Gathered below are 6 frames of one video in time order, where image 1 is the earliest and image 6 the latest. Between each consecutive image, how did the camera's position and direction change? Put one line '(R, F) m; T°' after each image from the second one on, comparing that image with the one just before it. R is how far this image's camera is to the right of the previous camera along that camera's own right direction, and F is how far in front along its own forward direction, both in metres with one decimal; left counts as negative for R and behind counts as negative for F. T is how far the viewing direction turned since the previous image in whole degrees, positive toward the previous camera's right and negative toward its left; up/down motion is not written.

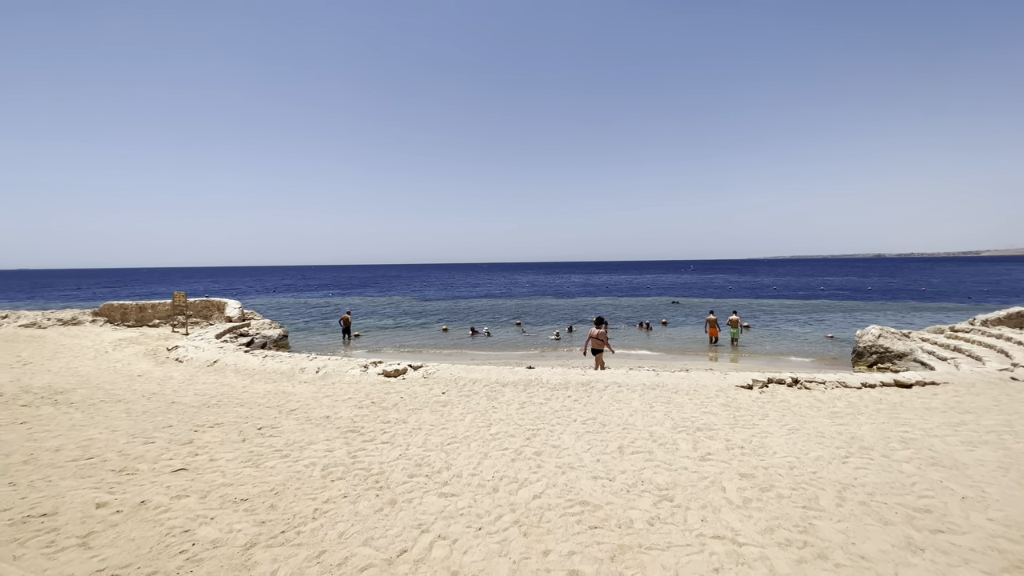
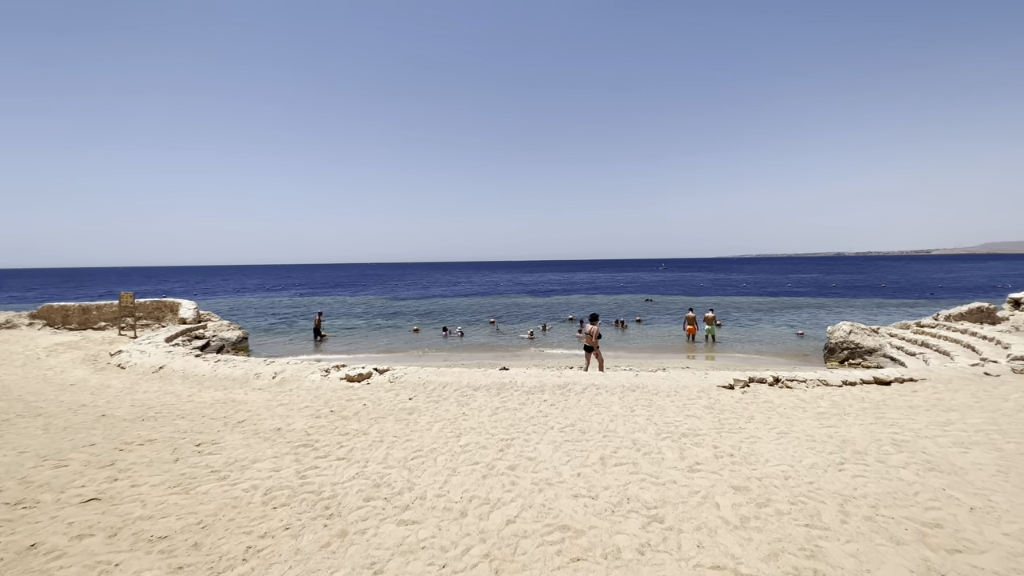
(+0.3, +0.6) m; +3°
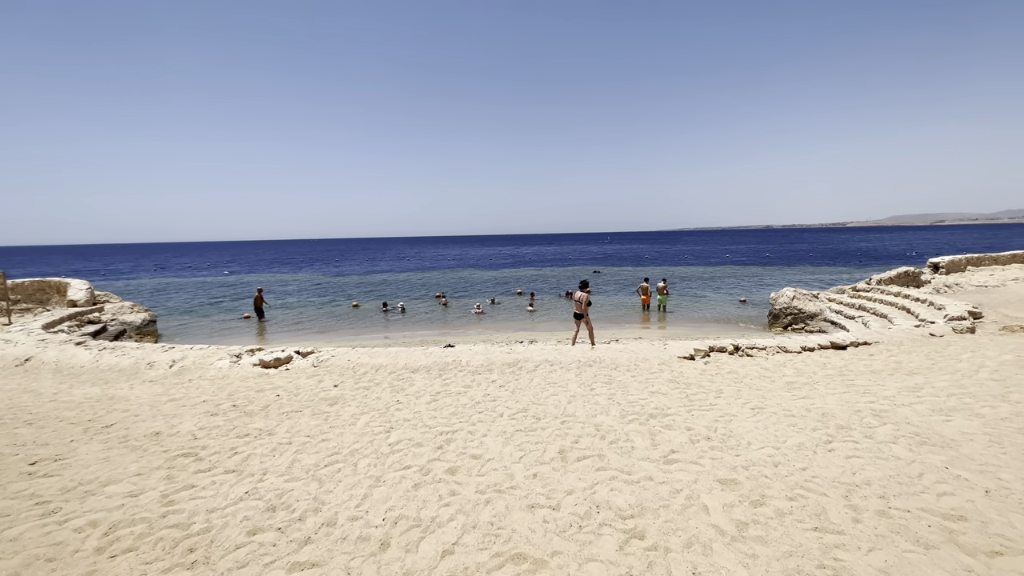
(+0.1, +1.2) m; +6°
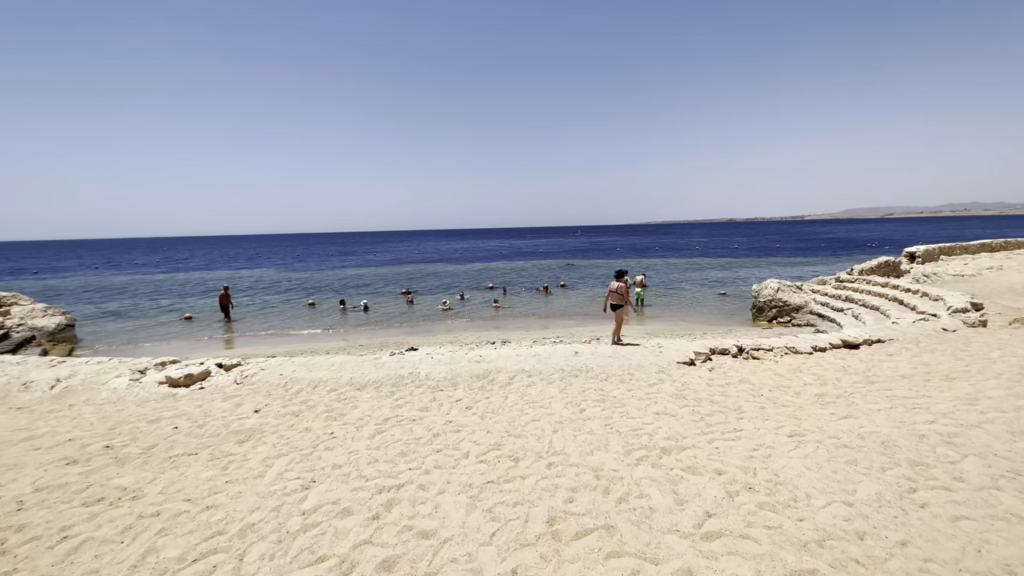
(+0.1, +1.6) m; +4°
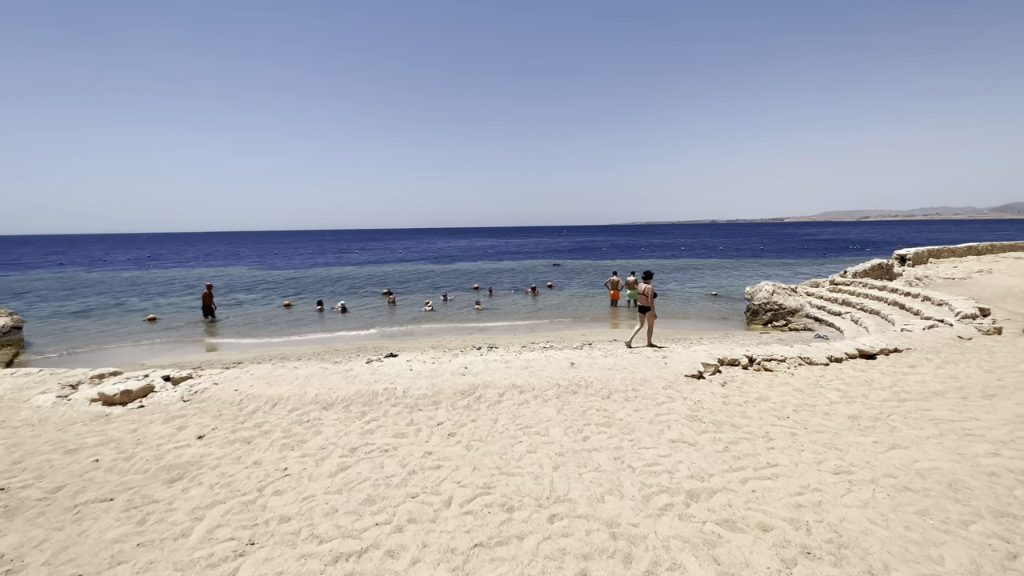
(-0.1, +0.9) m; +2°
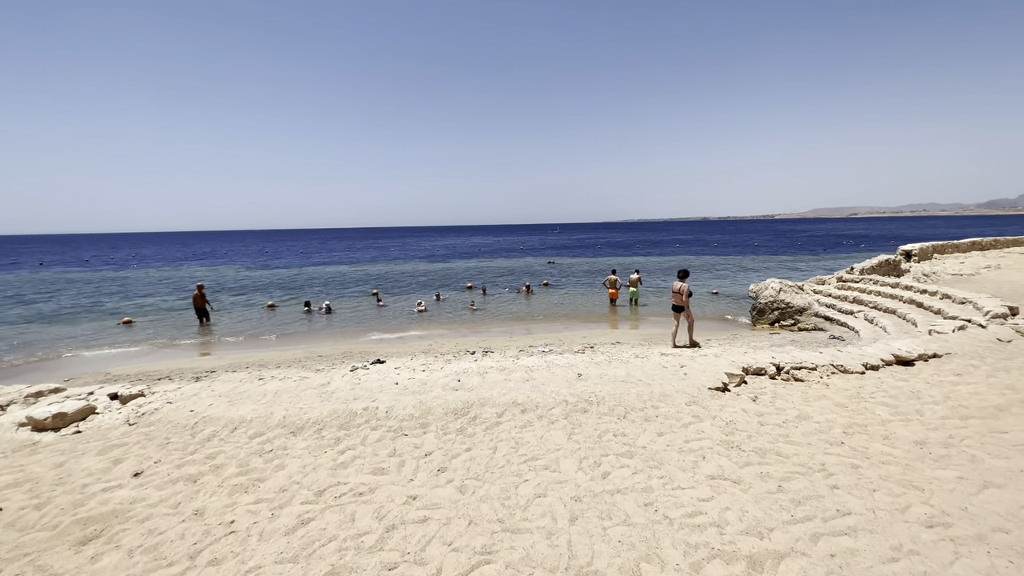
(-0.1, +0.9) m; +1°
